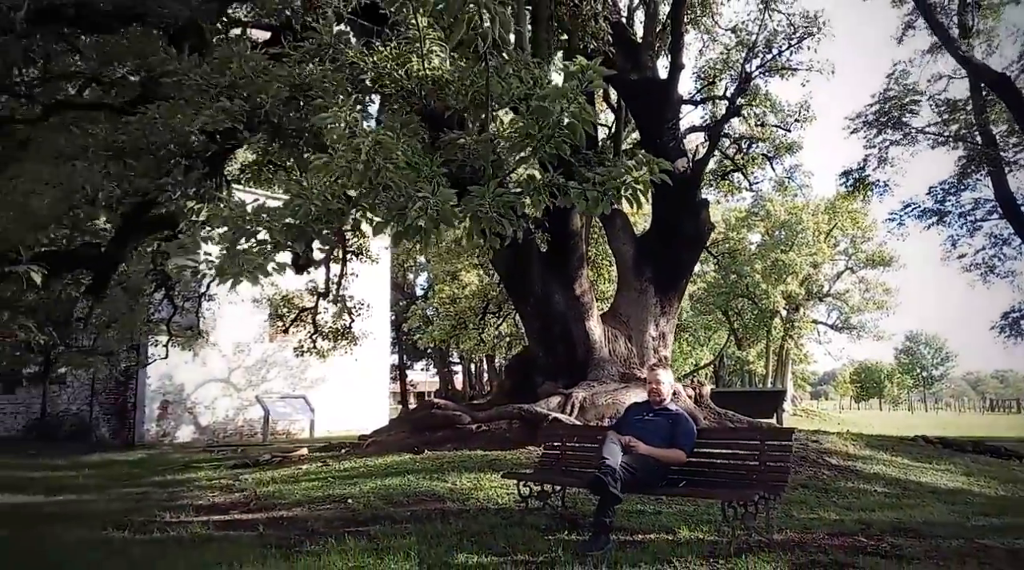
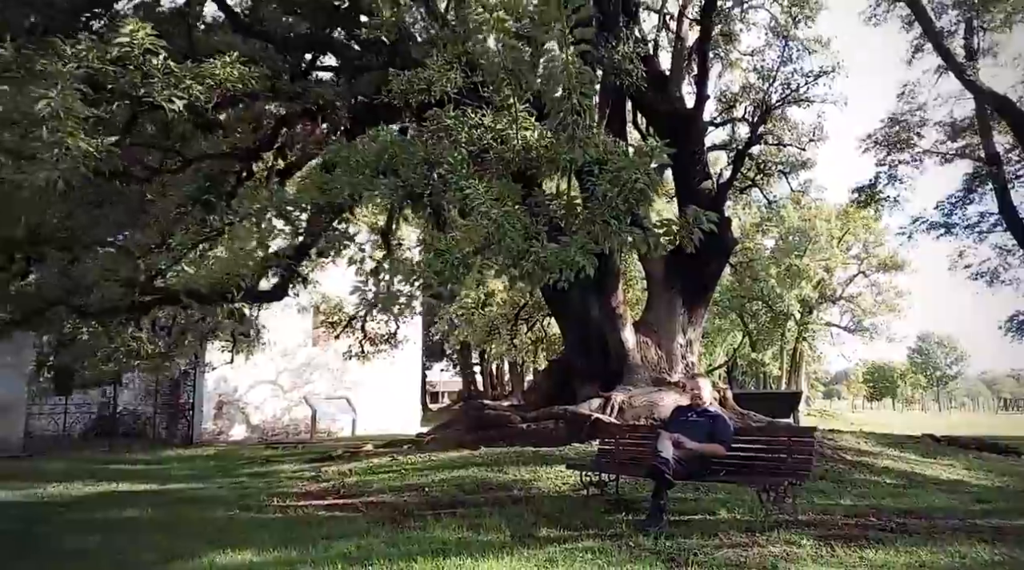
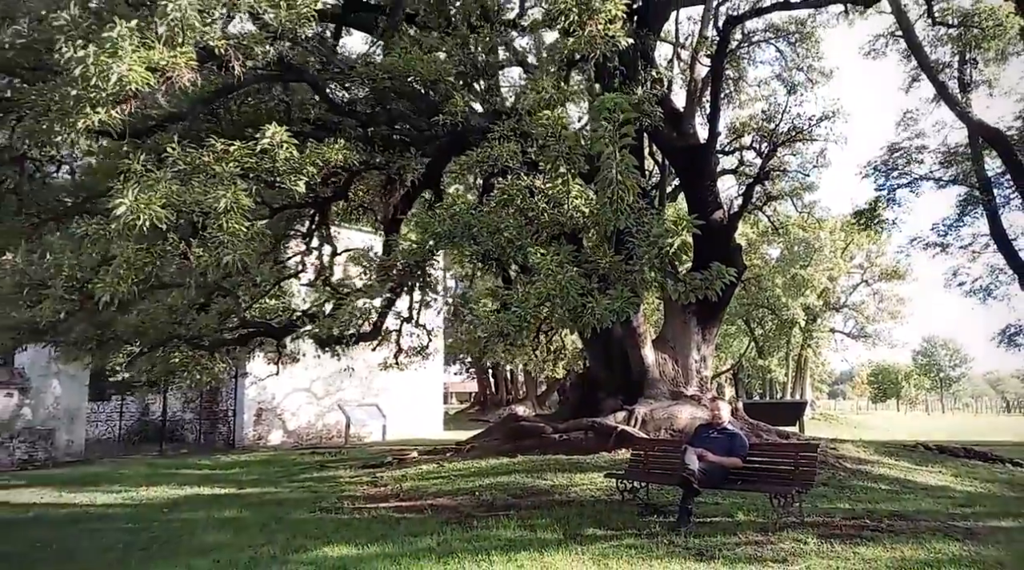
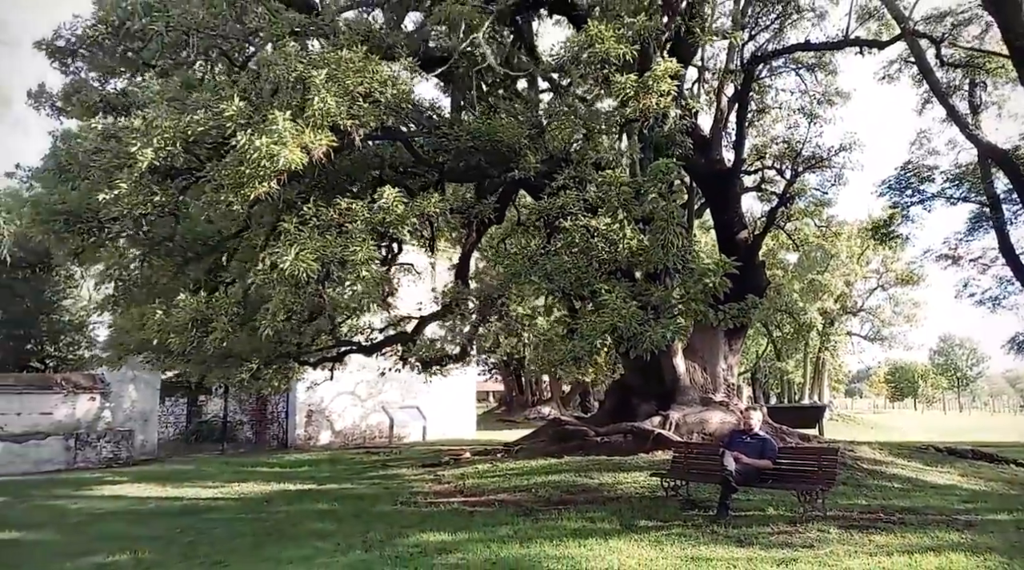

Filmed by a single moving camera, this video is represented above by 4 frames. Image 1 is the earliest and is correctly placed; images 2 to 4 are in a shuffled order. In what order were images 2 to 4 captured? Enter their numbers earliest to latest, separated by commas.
2, 3, 4
